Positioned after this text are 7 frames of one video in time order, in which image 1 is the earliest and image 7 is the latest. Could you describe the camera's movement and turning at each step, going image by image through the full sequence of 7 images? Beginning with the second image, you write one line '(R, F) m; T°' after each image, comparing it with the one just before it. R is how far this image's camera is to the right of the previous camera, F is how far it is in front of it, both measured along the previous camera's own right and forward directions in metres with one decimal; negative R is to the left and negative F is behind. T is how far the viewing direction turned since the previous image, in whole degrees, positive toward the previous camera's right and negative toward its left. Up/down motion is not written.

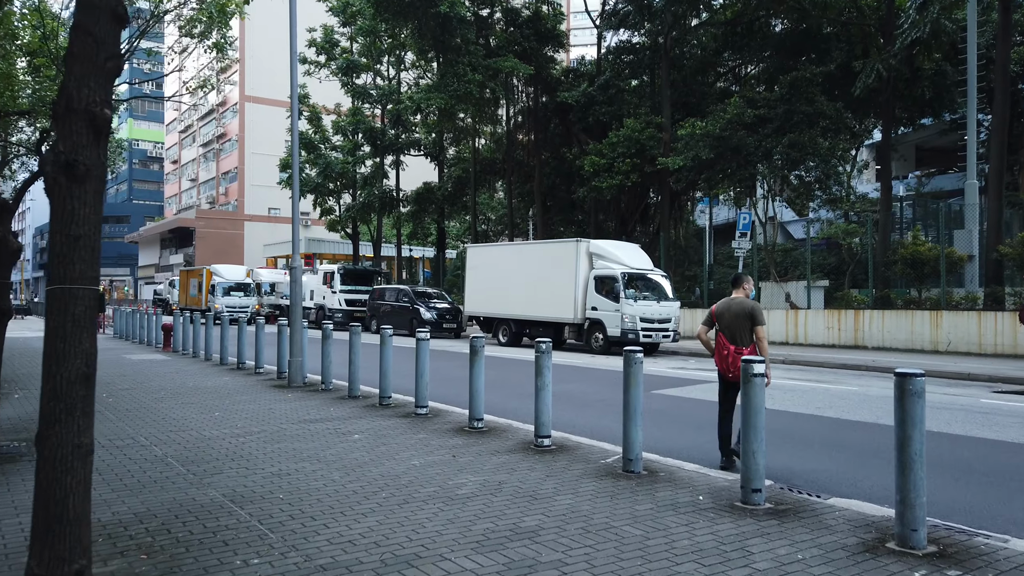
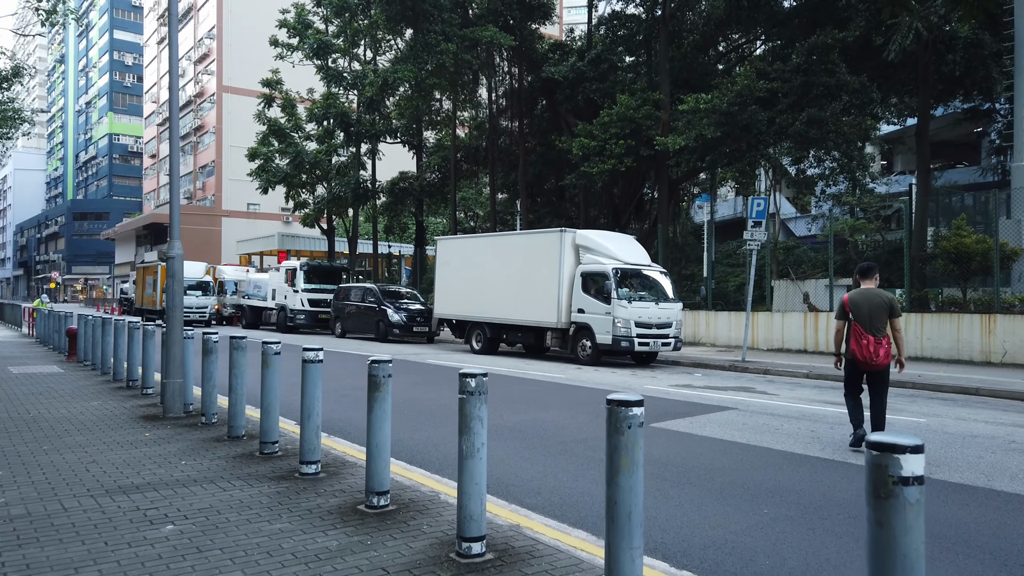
(+0.5, +3.0) m; 0°
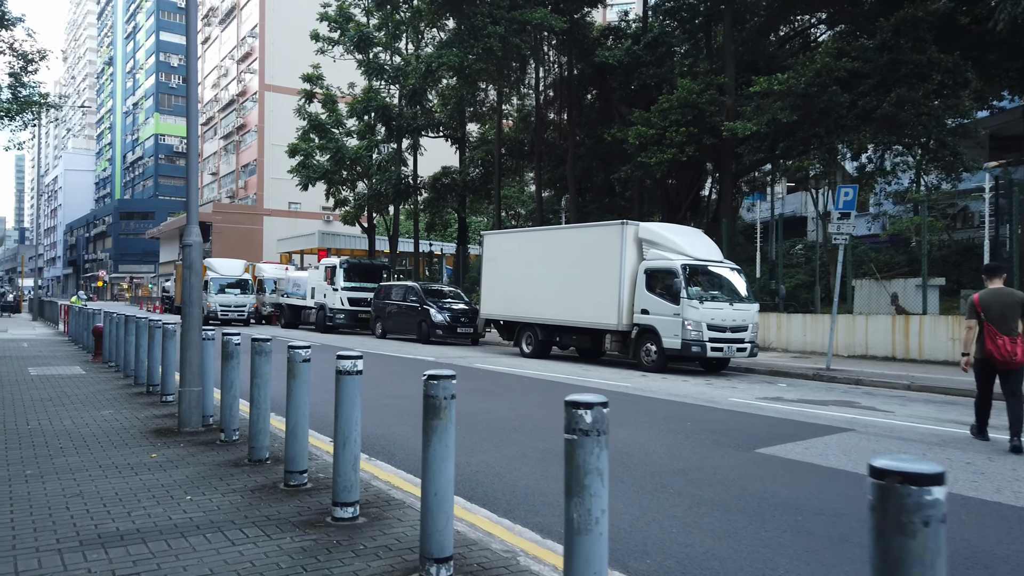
(-0.4, +1.4) m; -3°
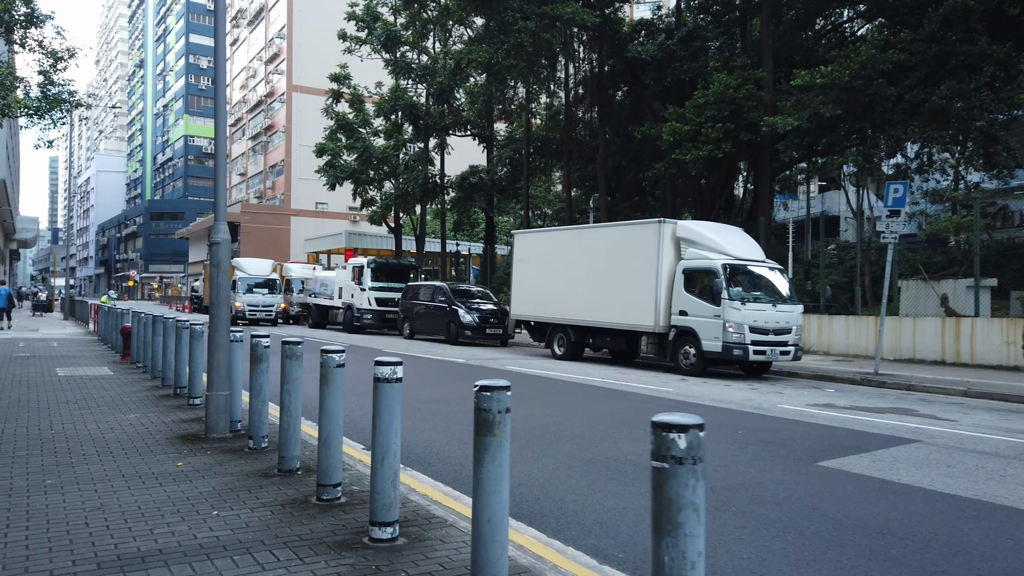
(-0.2, +0.4) m; -2°
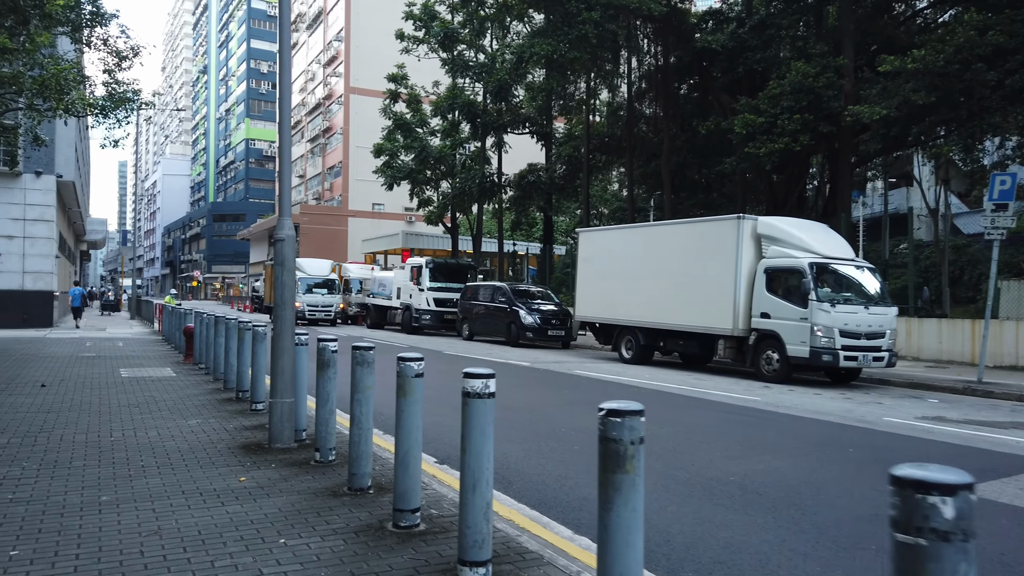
(-0.3, +0.6) m; -4°
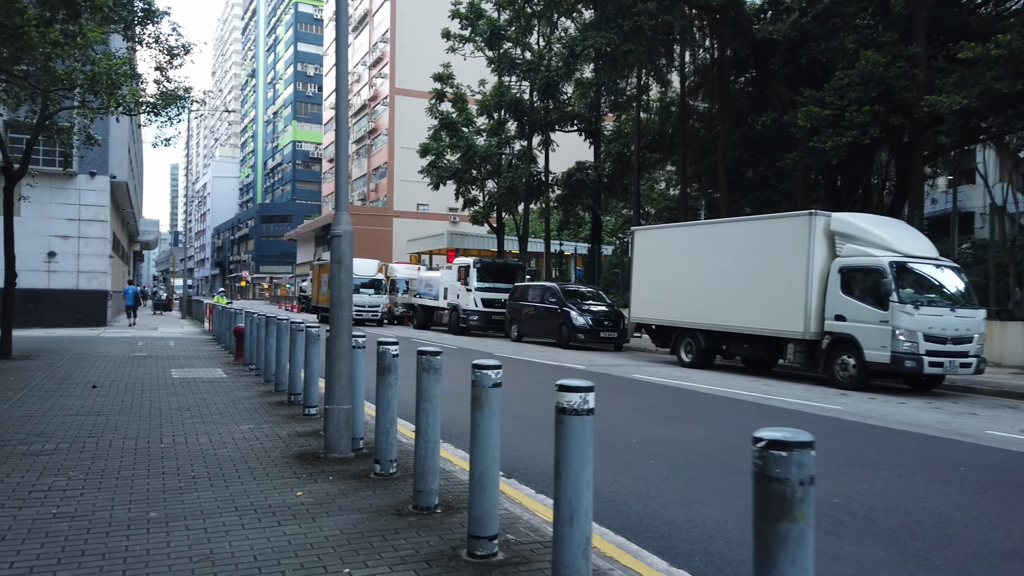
(-0.3, +0.5) m; -3°
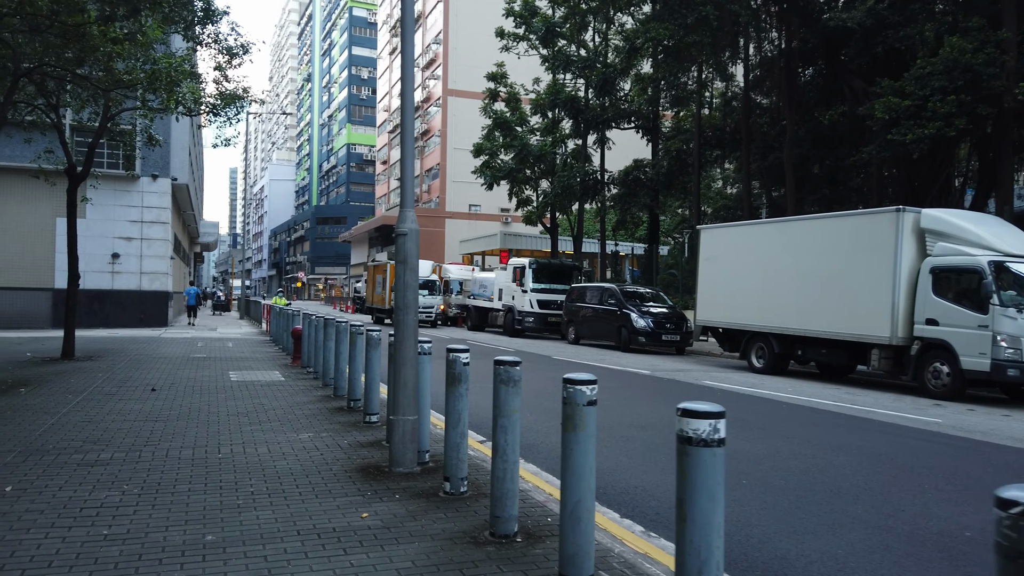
(-0.2, +0.5) m; -4°
